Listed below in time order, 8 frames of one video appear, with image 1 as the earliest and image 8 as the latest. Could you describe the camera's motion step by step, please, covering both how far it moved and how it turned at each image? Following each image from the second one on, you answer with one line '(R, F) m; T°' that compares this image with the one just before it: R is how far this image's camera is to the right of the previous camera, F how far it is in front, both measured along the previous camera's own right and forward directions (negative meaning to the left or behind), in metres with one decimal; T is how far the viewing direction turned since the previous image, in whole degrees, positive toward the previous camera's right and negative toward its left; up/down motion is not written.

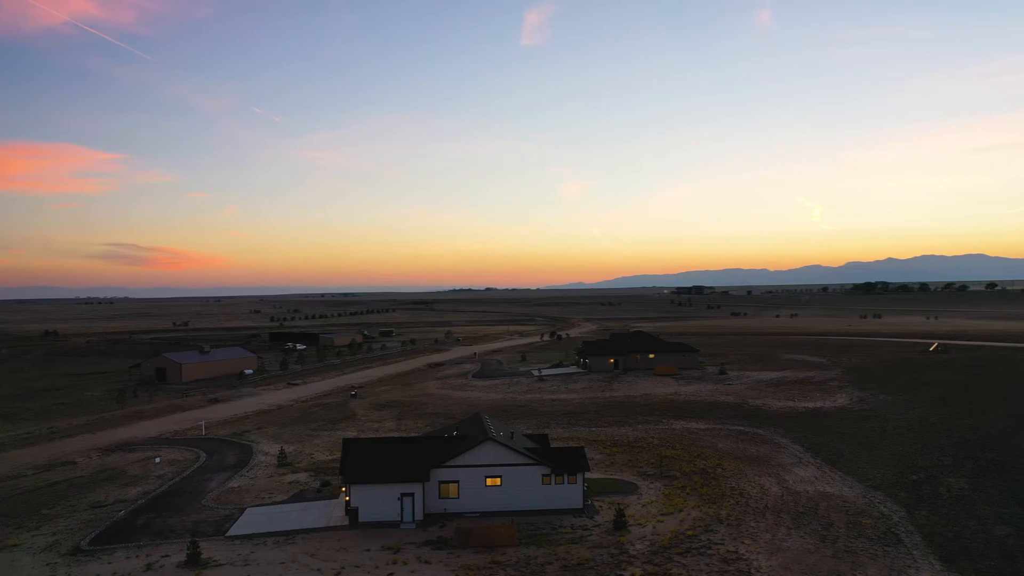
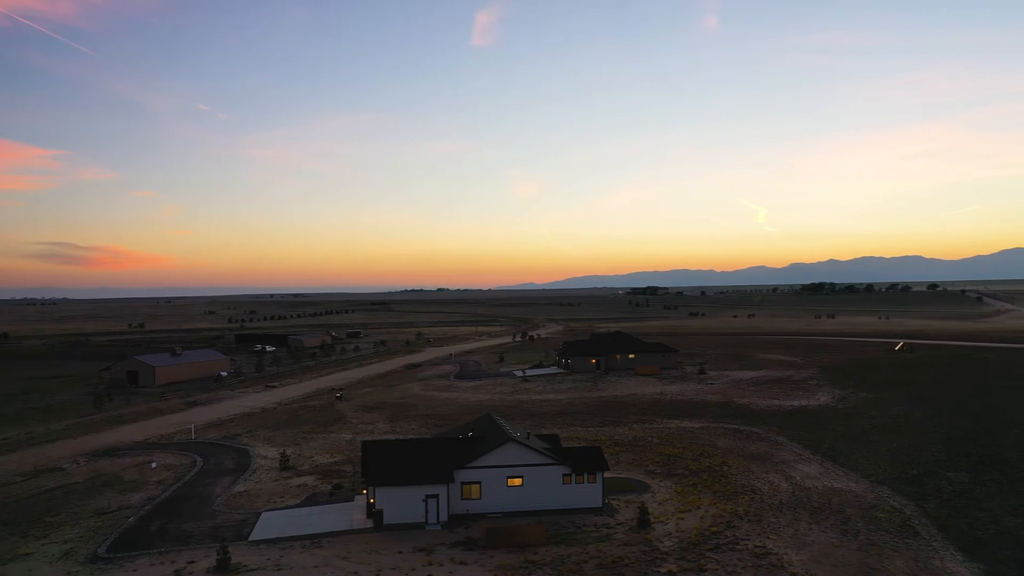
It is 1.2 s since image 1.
(-1.6, 0.0) m; +3°
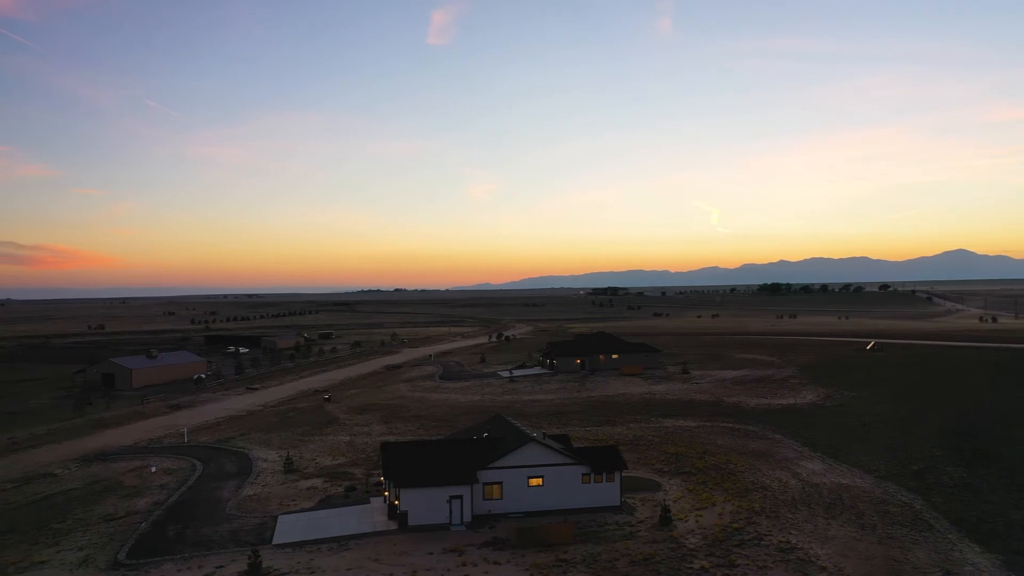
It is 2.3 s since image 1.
(-1.5, -0.1) m; +3°
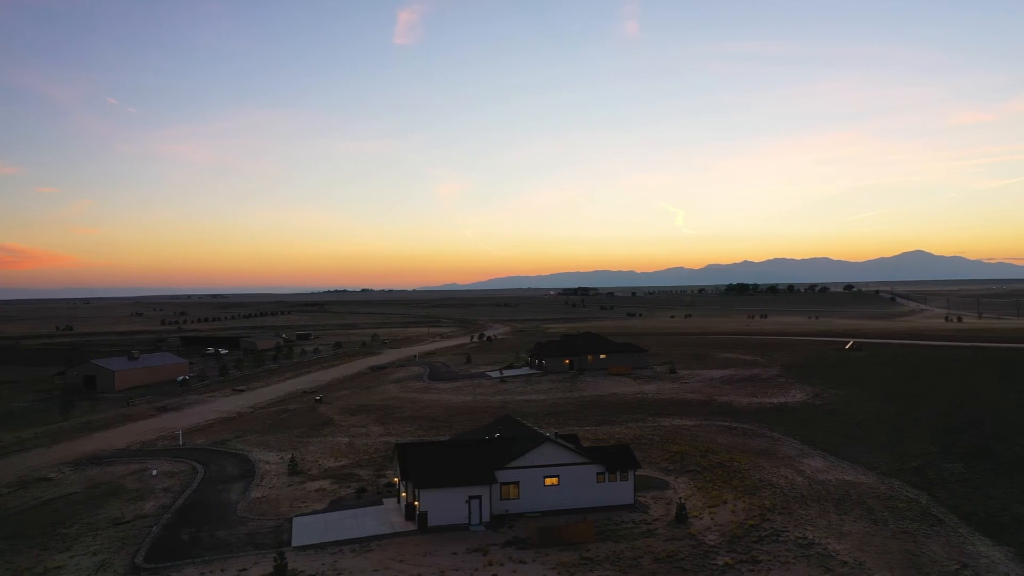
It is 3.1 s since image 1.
(-1.1, -0.1) m; +2°
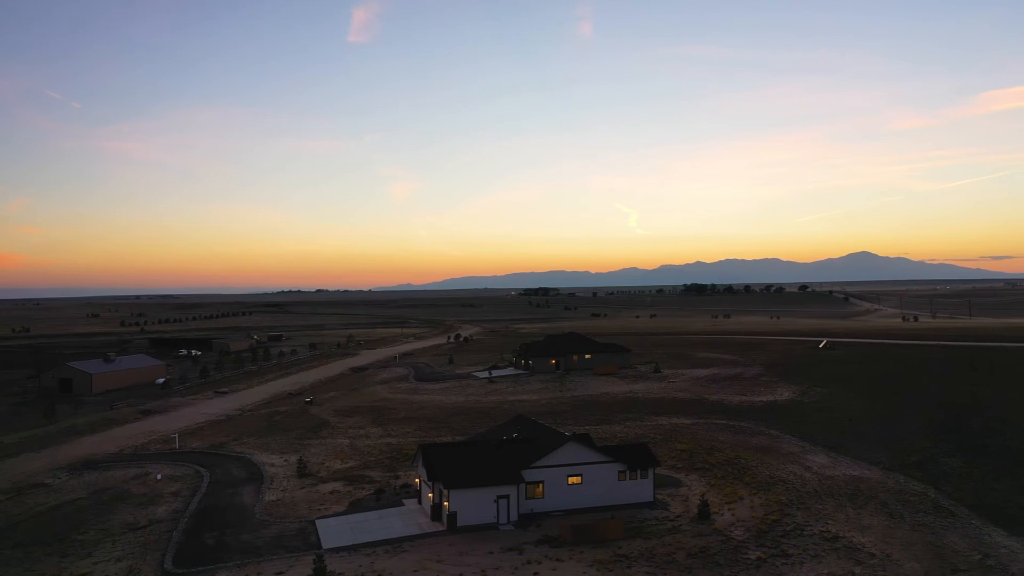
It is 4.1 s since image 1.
(-1.6, -0.1) m; +3°
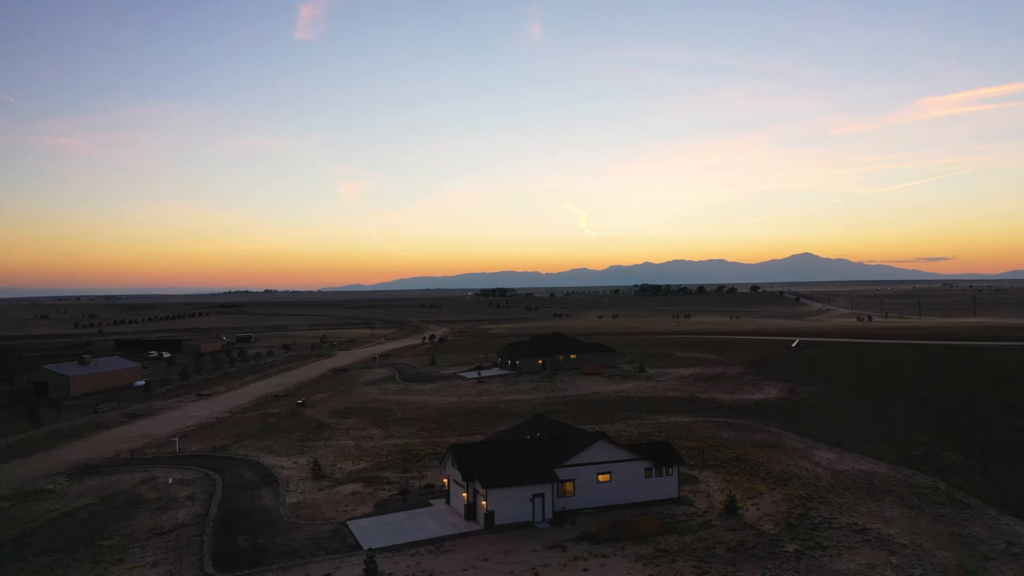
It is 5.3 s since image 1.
(-1.9, -0.1) m; +3°
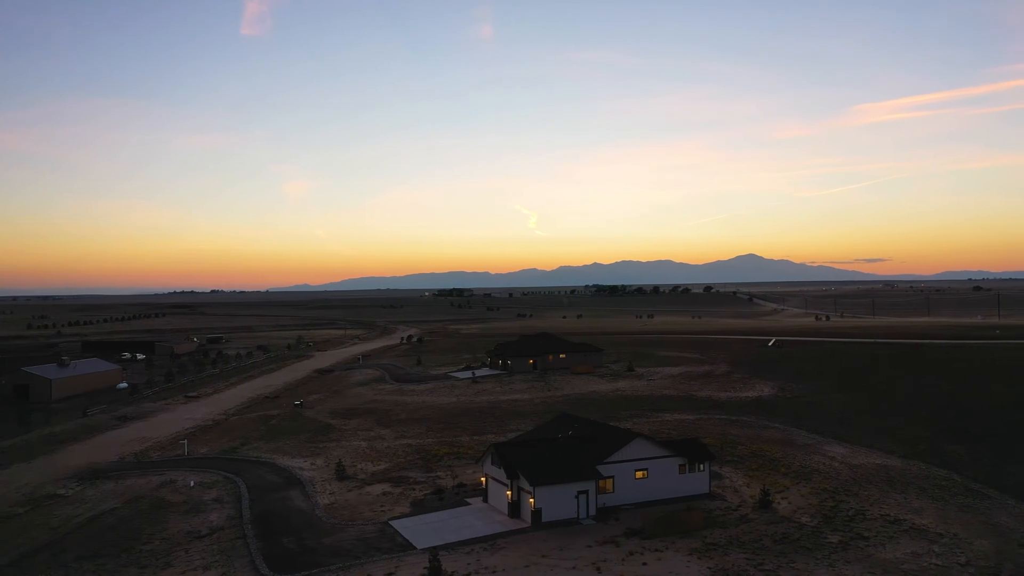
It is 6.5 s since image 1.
(-2.1, -0.2) m; +3°
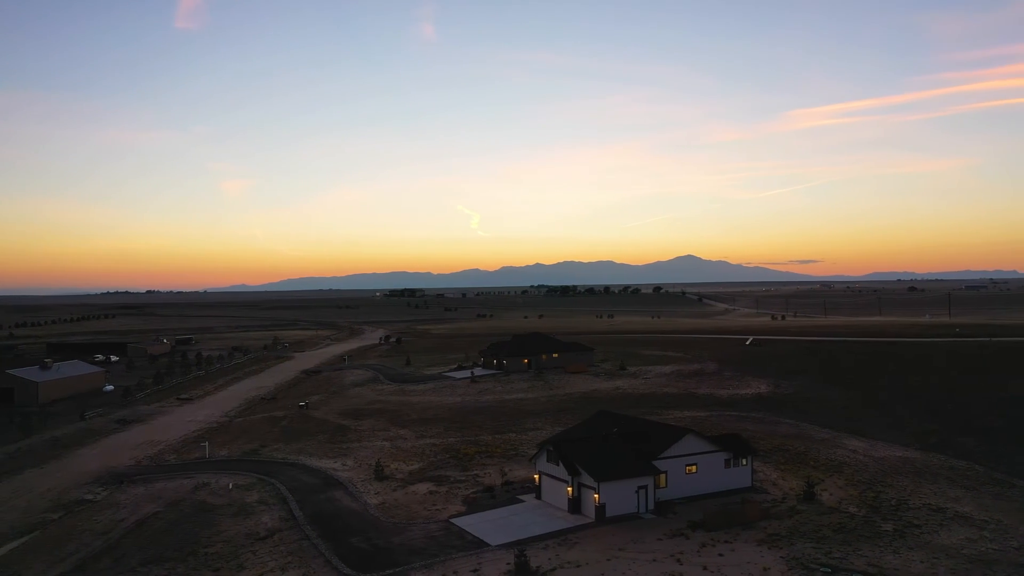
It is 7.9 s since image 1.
(-2.7, -0.3) m; +3°
